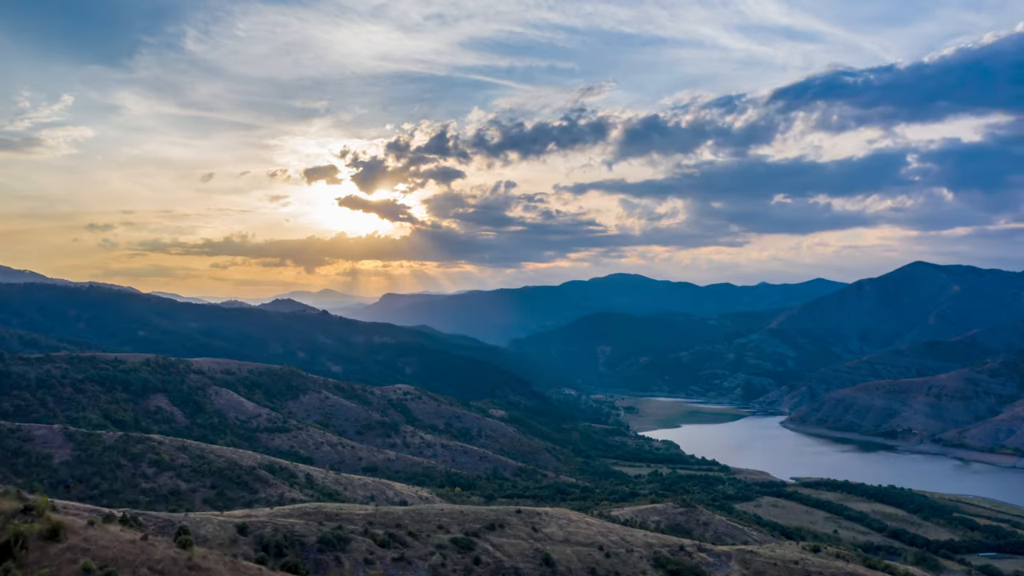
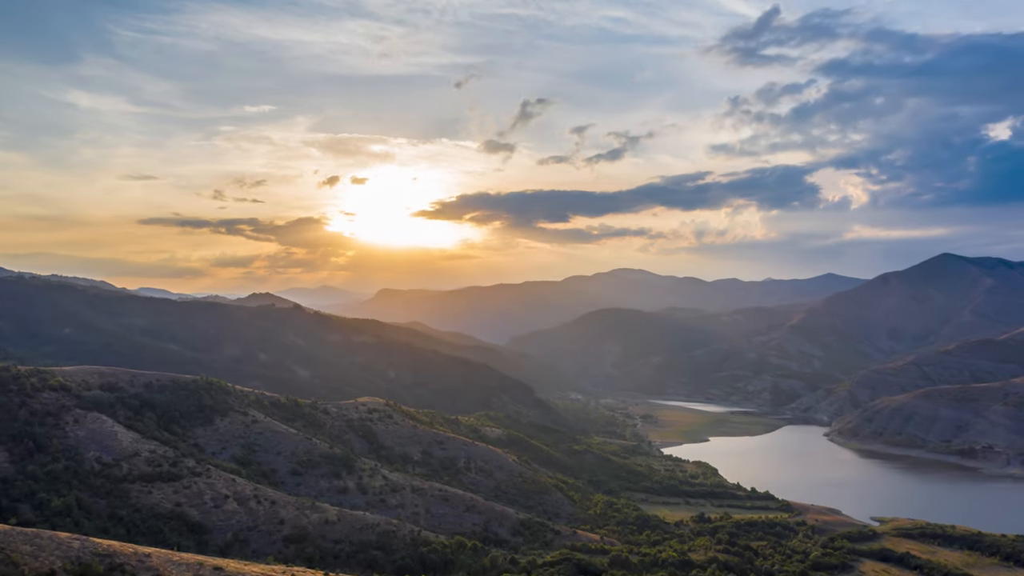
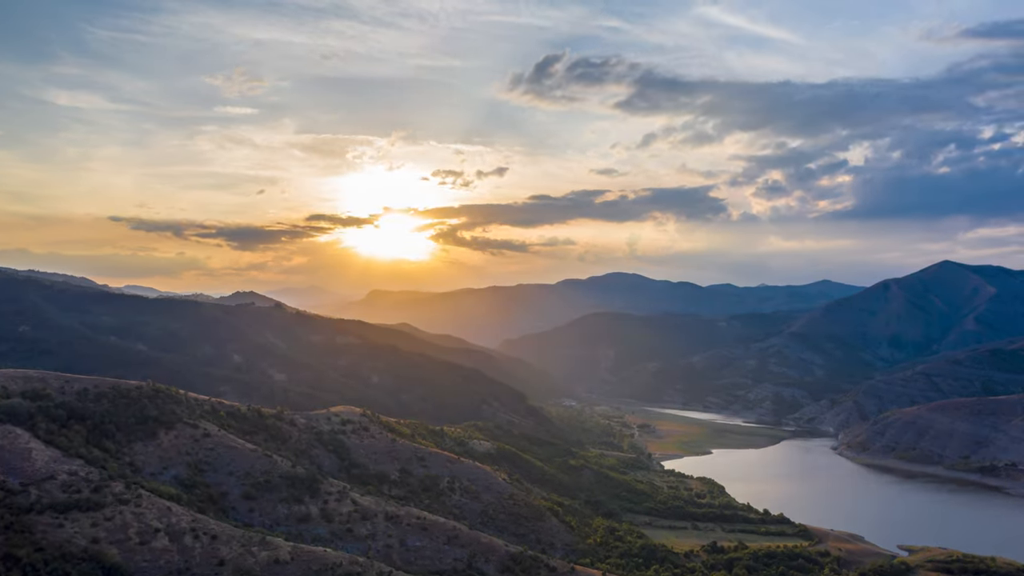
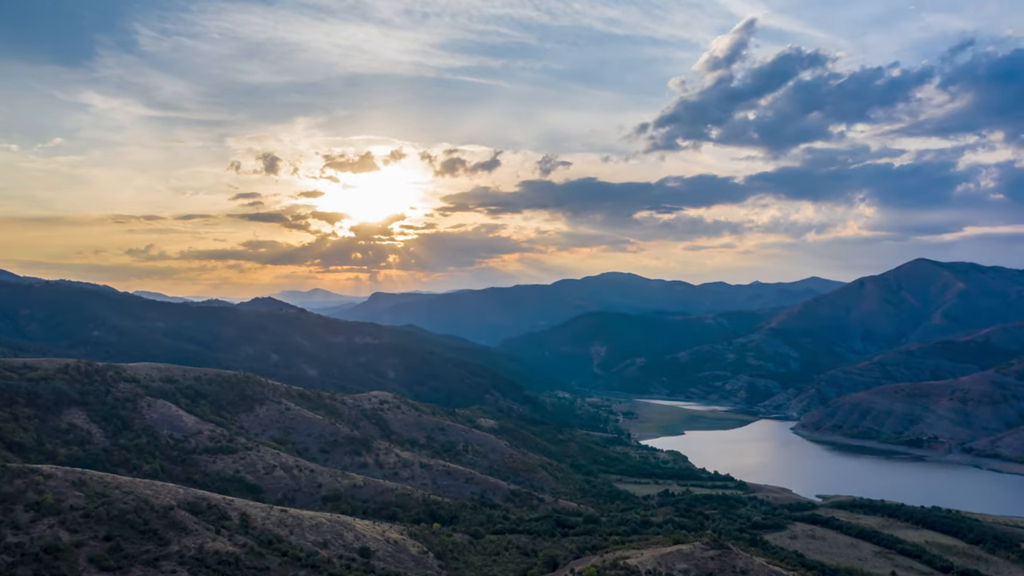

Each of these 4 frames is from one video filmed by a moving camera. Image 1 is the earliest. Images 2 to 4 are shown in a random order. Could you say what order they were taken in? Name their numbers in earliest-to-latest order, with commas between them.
4, 2, 3
